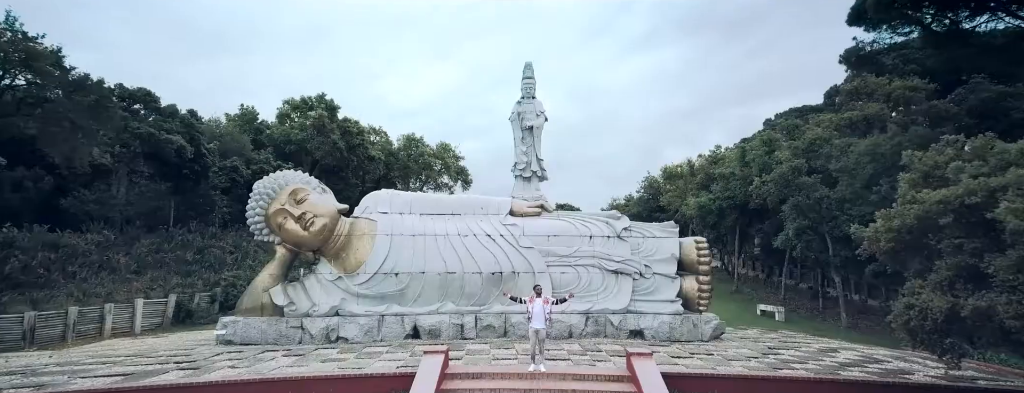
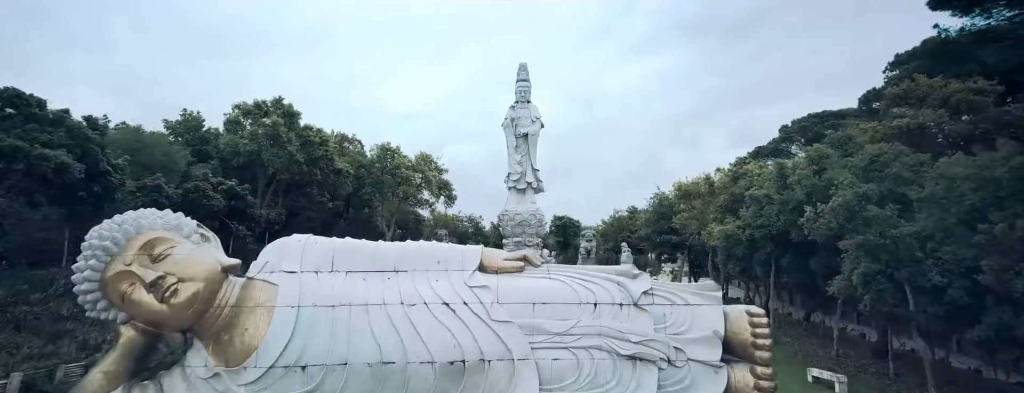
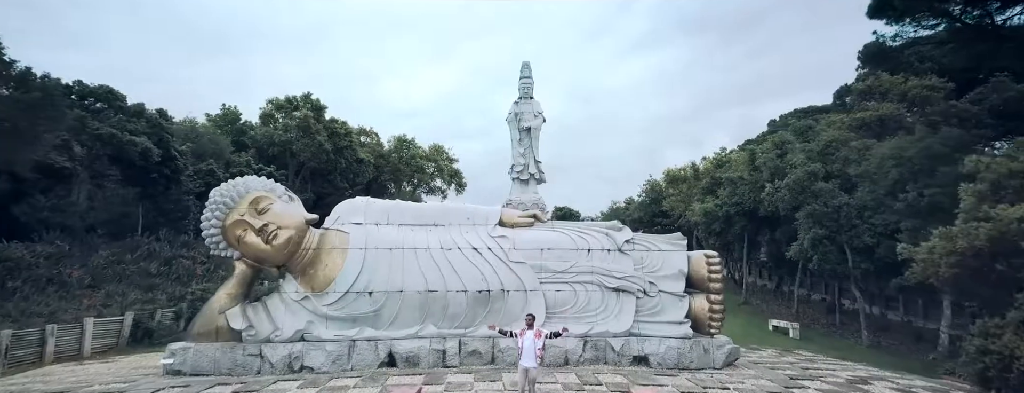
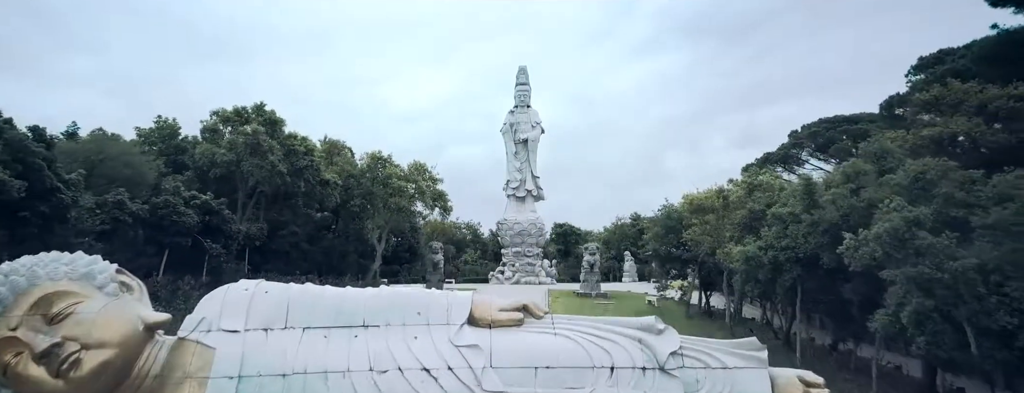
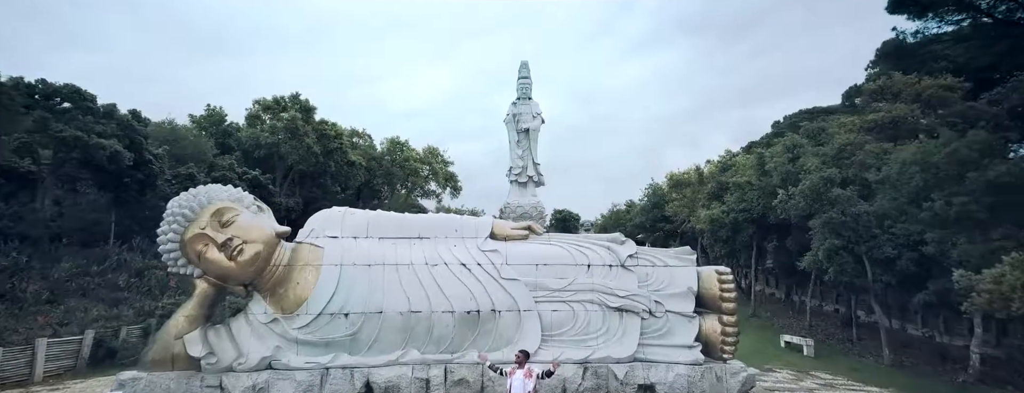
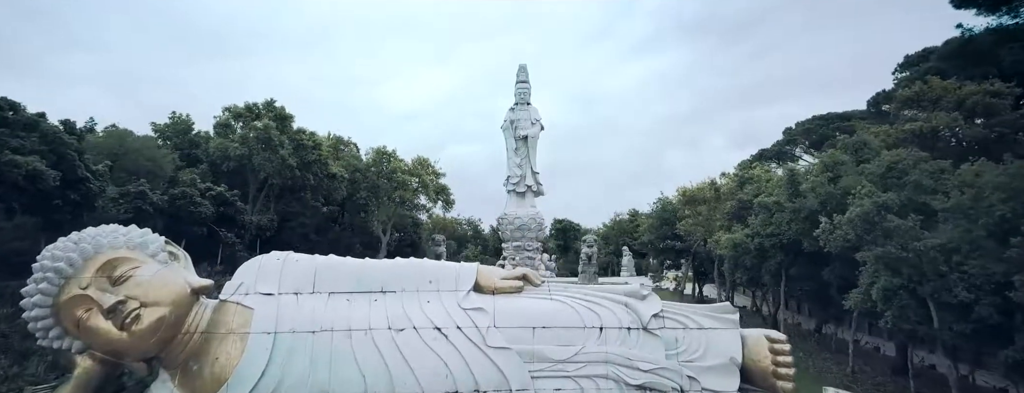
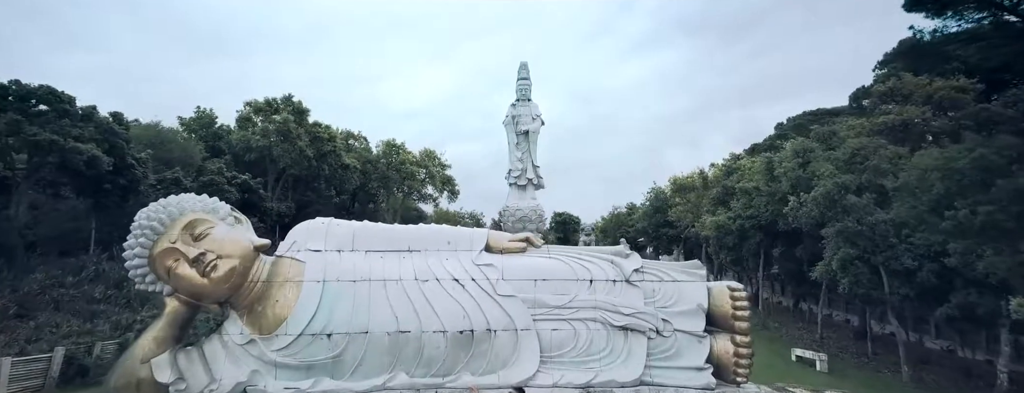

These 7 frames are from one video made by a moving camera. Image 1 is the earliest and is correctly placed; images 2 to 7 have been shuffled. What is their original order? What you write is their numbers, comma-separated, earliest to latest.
3, 5, 7, 2, 6, 4
